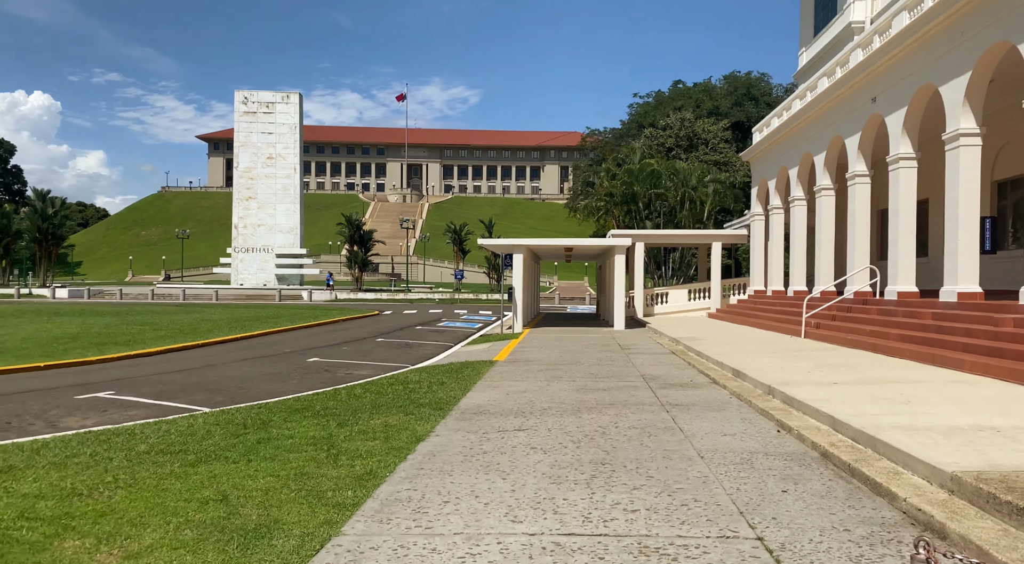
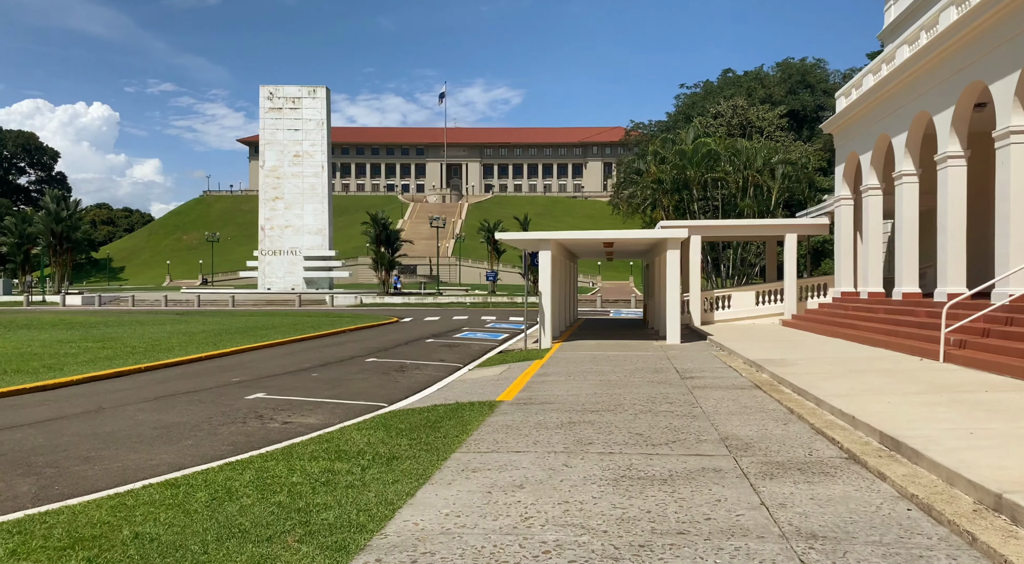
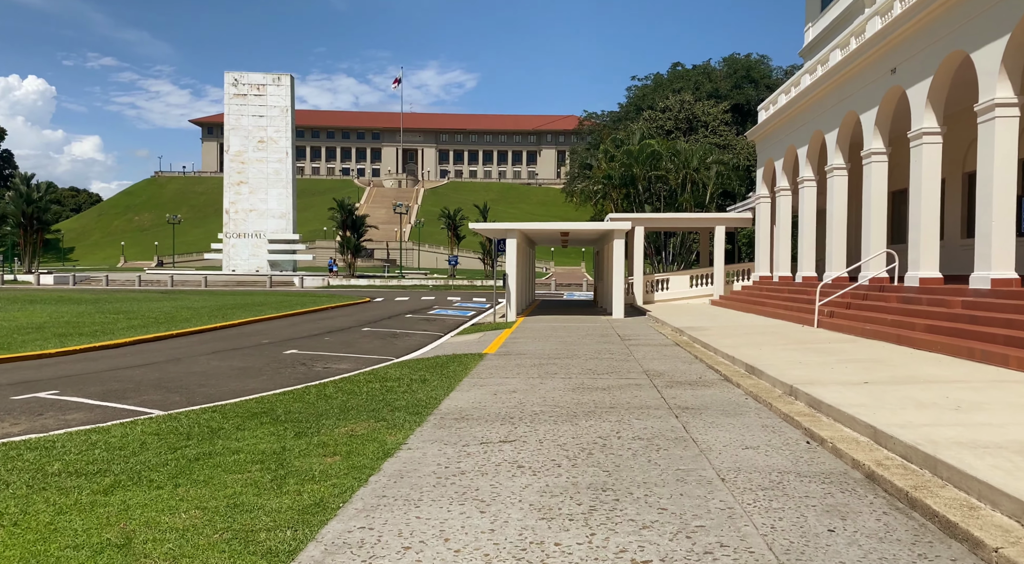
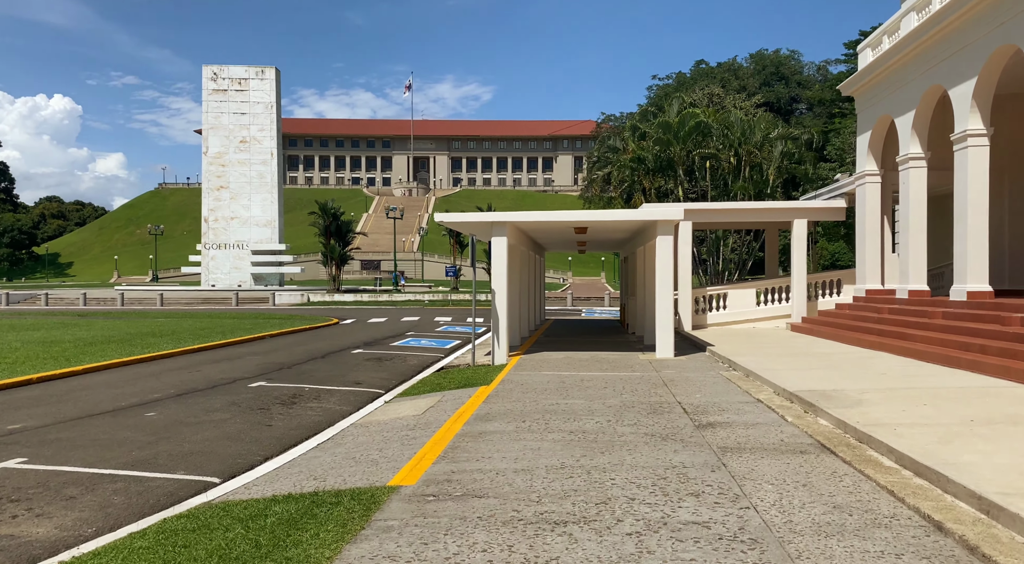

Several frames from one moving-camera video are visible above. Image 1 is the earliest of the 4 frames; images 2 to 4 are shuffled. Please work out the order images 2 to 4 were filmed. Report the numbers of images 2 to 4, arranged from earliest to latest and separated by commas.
3, 2, 4
